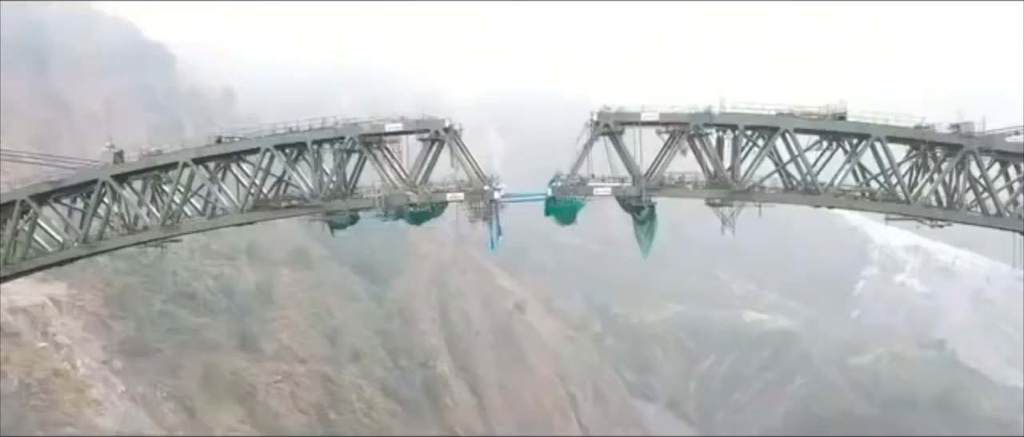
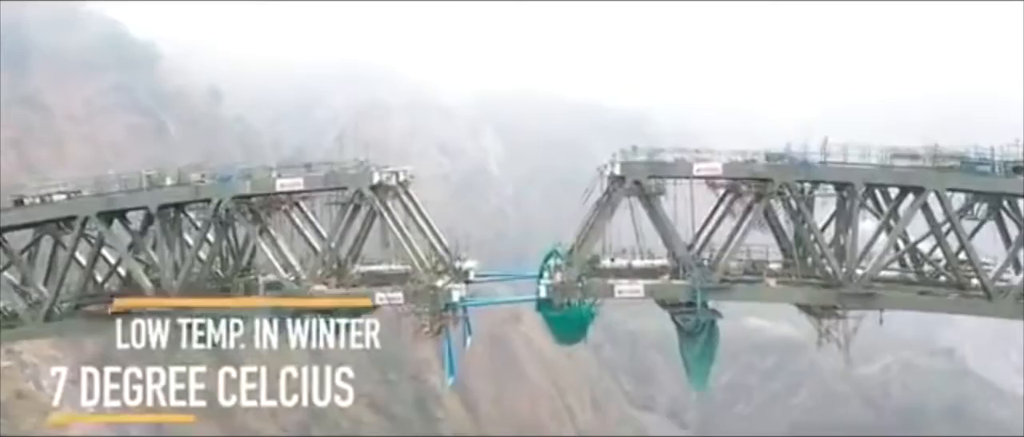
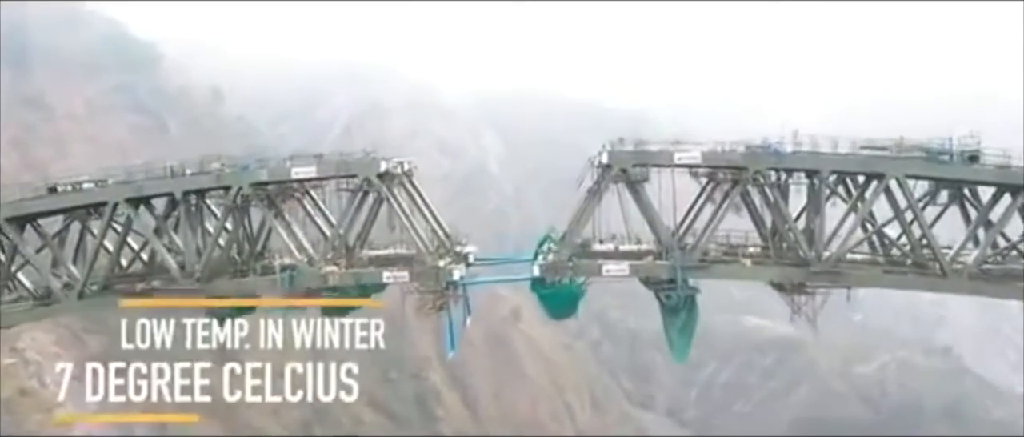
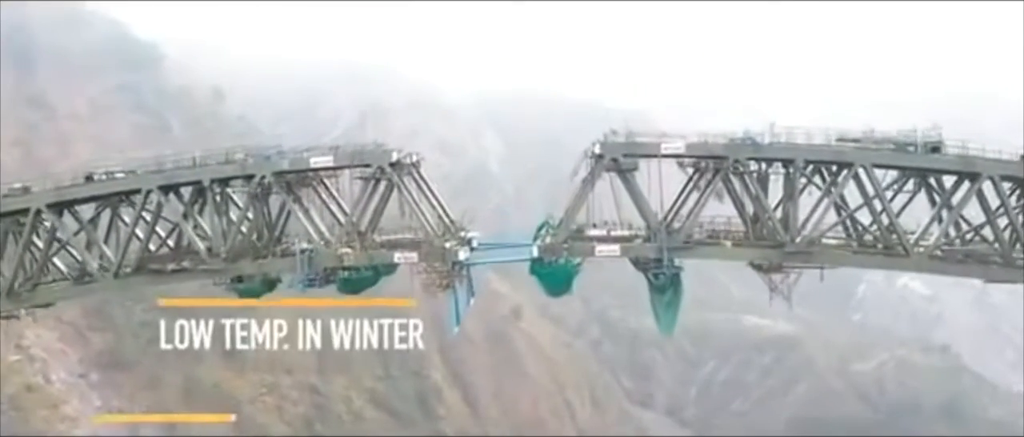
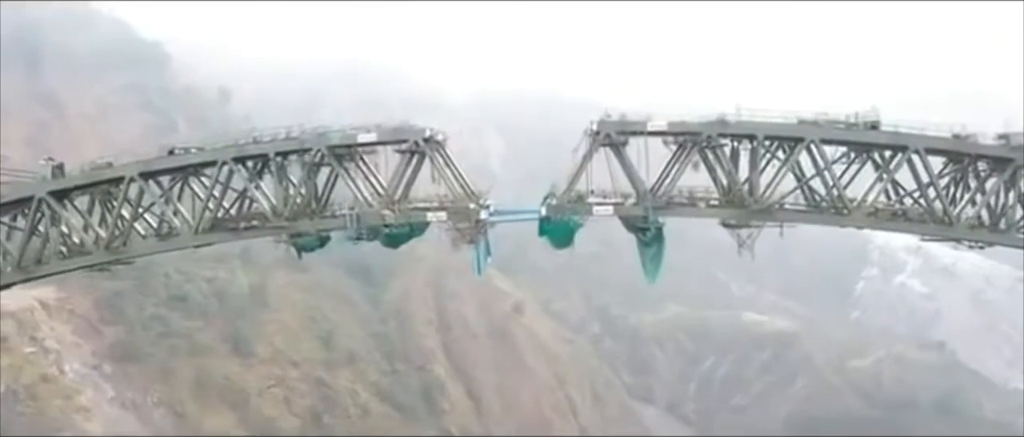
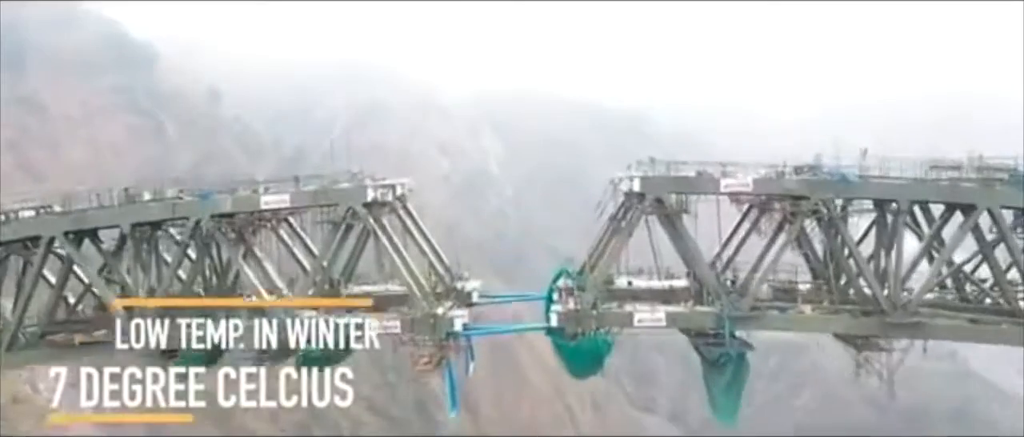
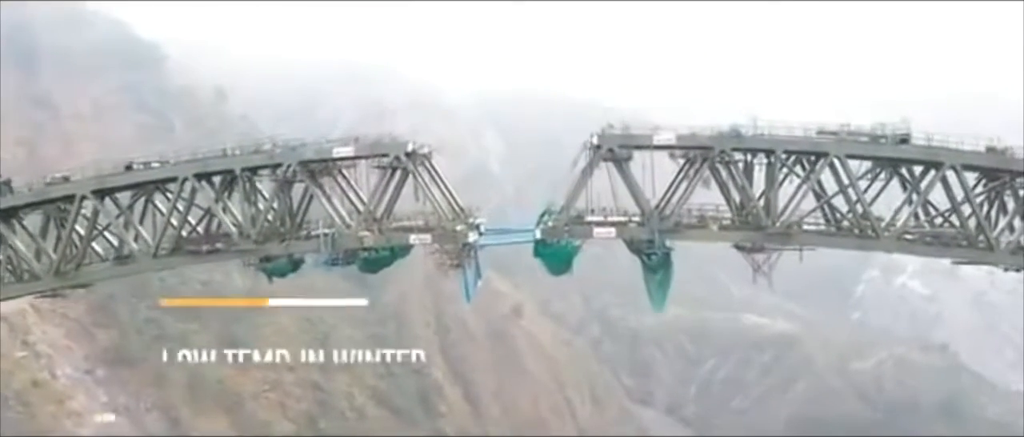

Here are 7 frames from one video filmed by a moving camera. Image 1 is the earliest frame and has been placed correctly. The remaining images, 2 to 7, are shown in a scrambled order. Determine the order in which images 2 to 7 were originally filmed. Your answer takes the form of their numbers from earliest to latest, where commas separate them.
5, 7, 4, 3, 2, 6
